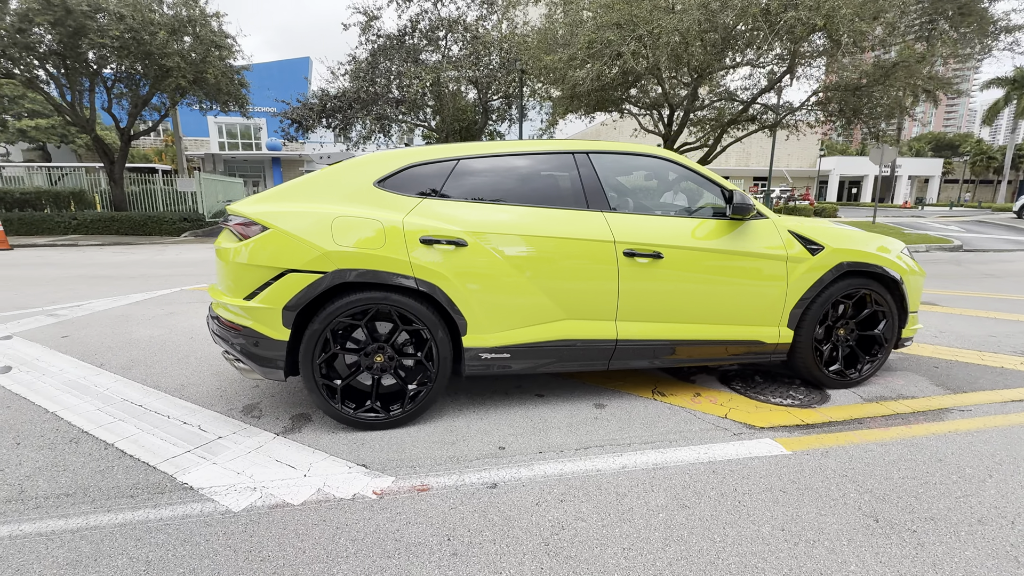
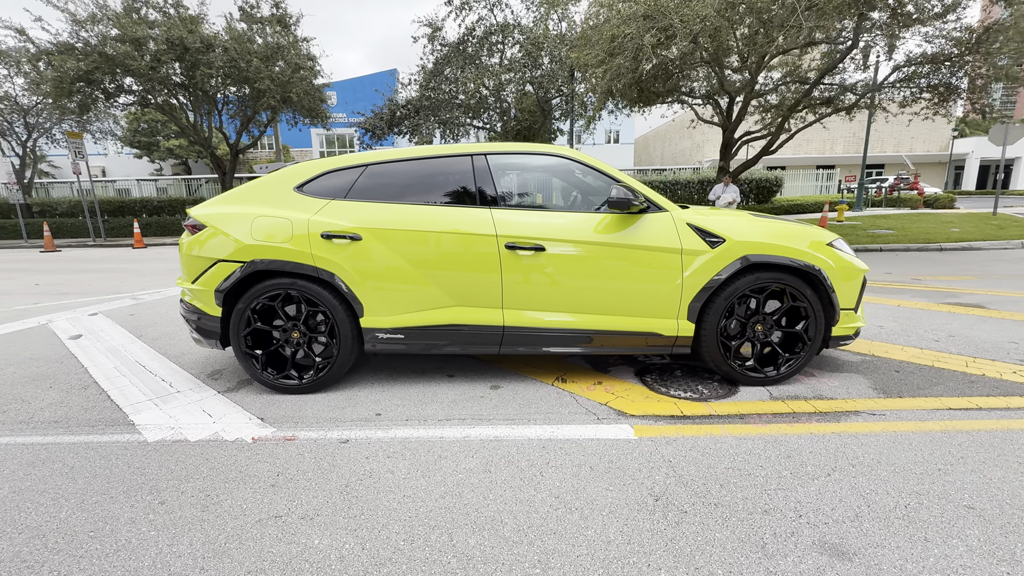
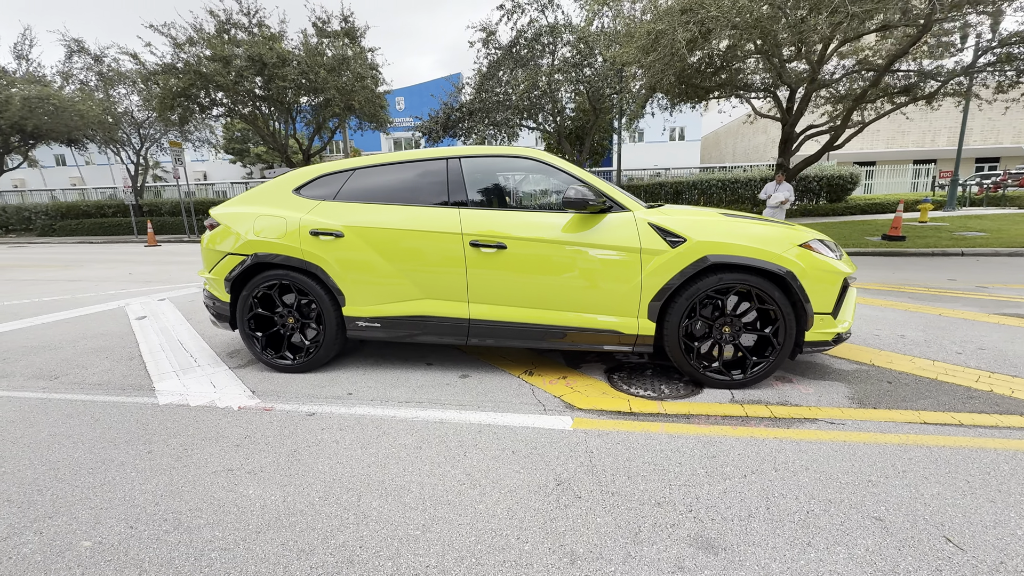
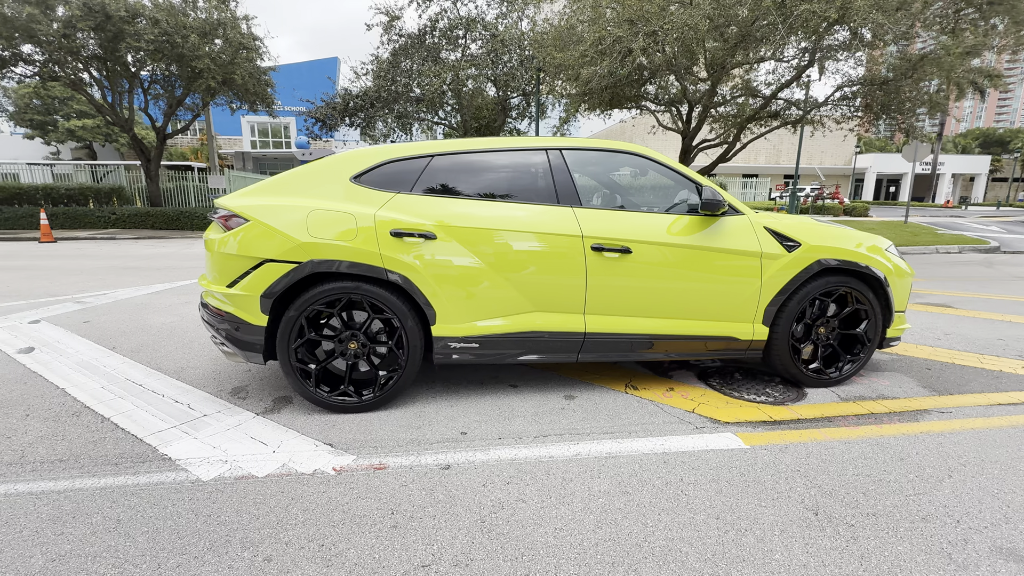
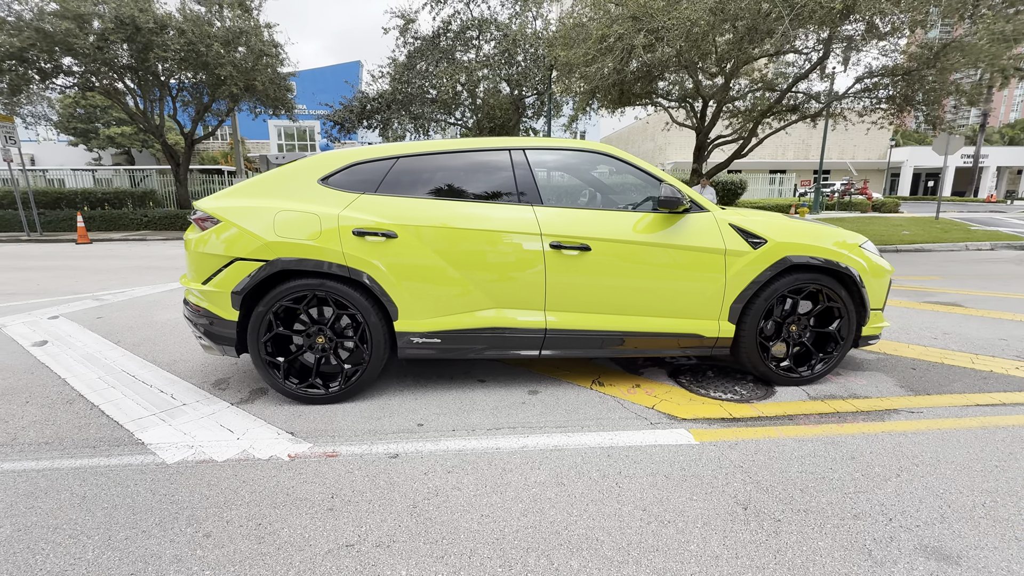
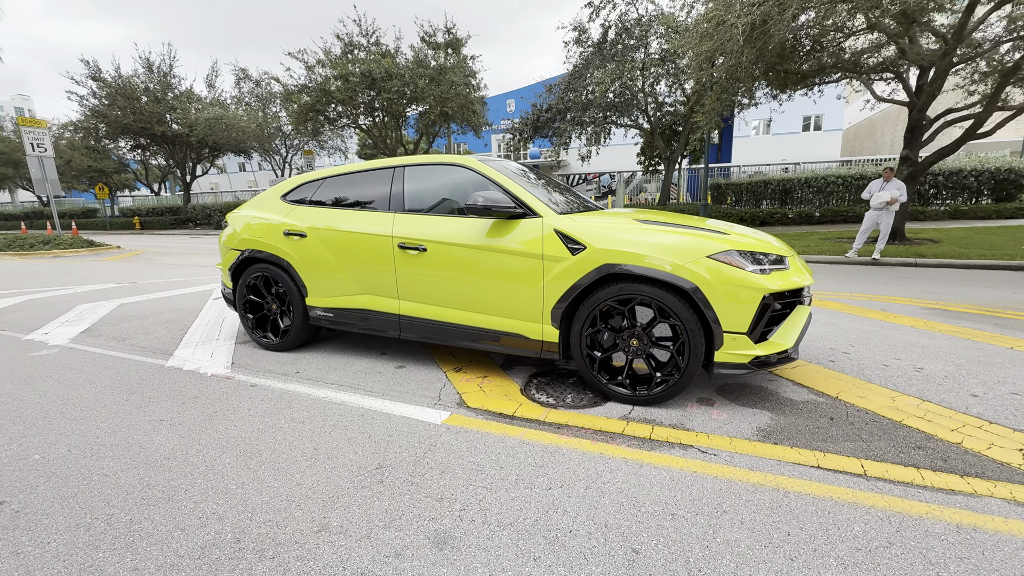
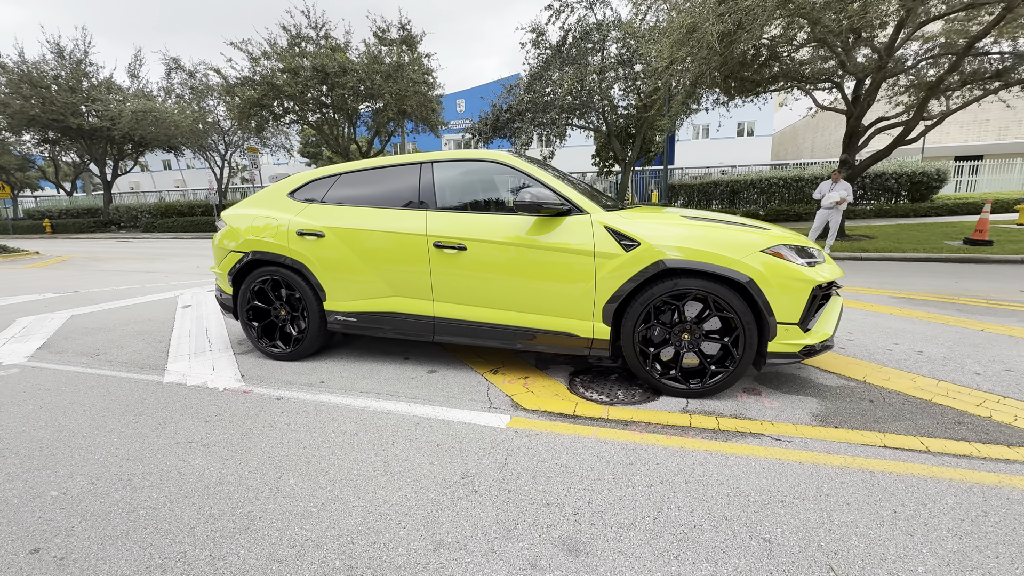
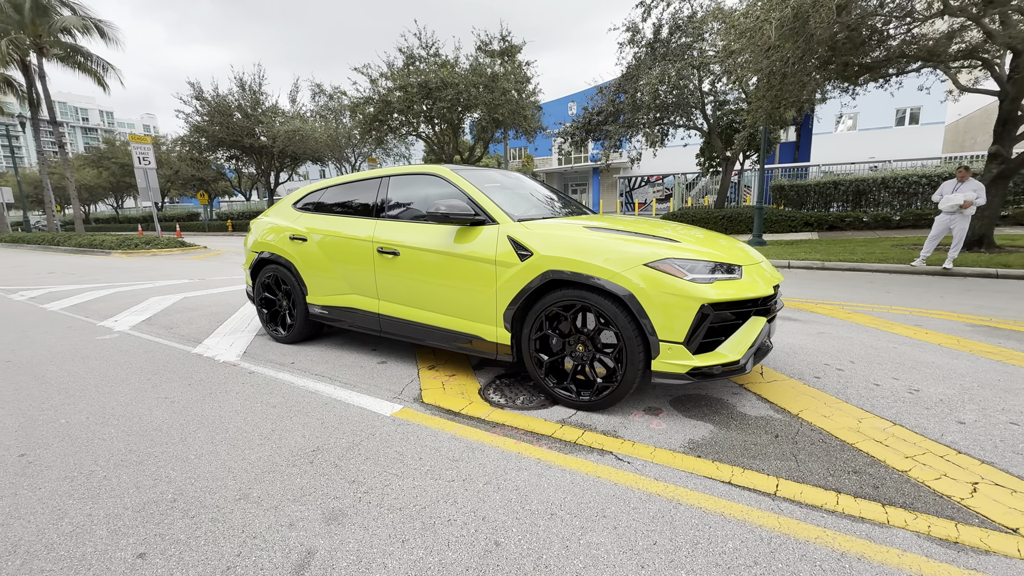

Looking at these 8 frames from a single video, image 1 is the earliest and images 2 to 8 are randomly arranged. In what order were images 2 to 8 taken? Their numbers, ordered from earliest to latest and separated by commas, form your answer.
4, 5, 2, 3, 7, 6, 8
